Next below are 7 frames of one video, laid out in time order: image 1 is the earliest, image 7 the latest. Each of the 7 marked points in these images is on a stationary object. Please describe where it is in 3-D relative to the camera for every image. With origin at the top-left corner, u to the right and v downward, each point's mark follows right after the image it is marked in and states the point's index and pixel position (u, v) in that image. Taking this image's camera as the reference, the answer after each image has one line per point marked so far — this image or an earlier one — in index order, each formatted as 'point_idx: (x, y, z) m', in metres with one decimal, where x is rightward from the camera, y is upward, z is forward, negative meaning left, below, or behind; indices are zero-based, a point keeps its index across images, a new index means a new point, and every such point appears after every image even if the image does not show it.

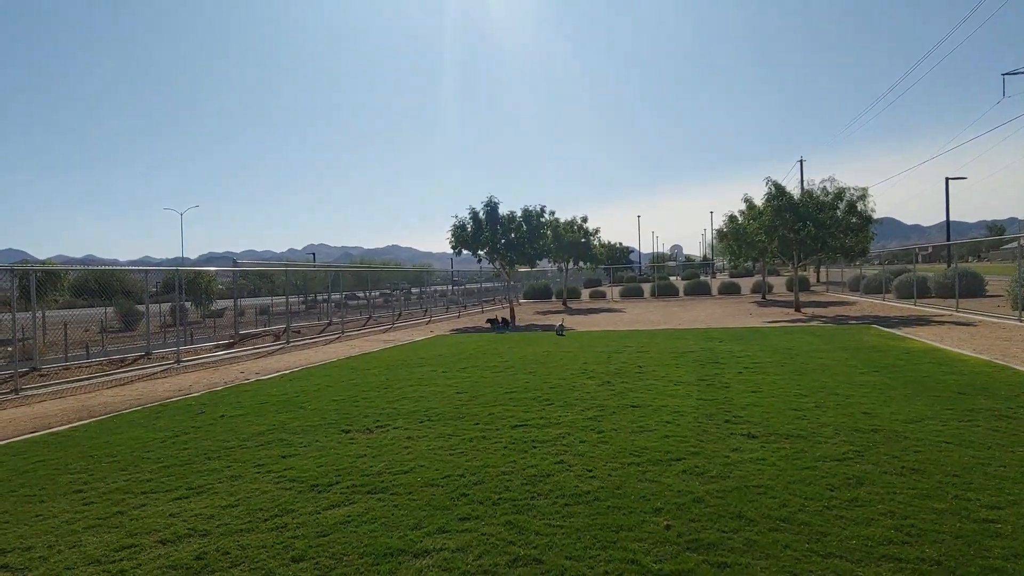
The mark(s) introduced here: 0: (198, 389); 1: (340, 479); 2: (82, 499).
0: (-5.2, -1.7, +10.4) m
1: (-1.3, -1.5, +4.8) m
2: (-3.2, -1.5, +4.6) m
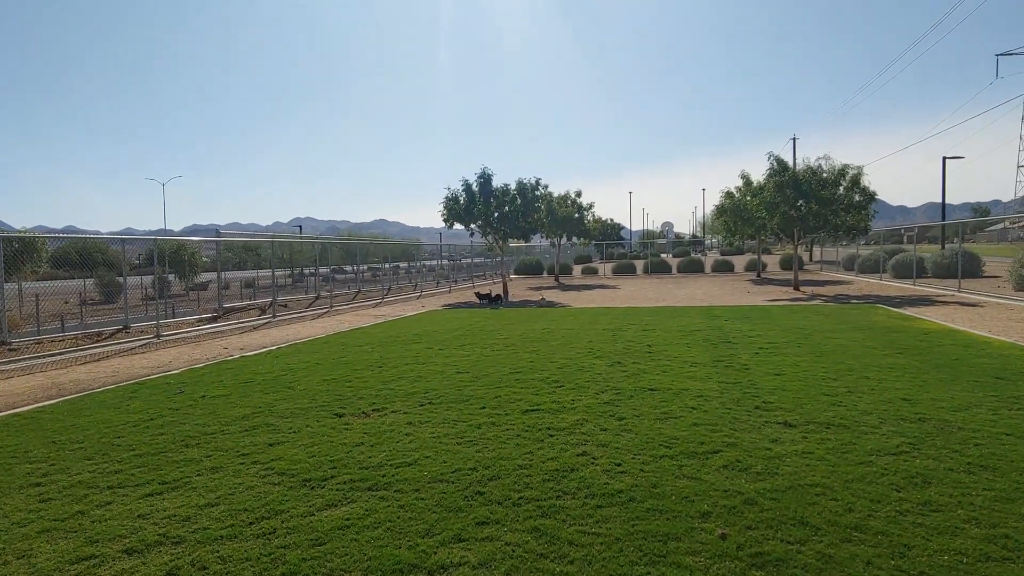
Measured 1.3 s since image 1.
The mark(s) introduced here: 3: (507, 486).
0: (-5.2, -1.2, +9.8) m
1: (-1.2, -1.2, +4.2) m
2: (-3.0, -1.3, +4.0) m
3: (0.0, -1.2, +3.9) m
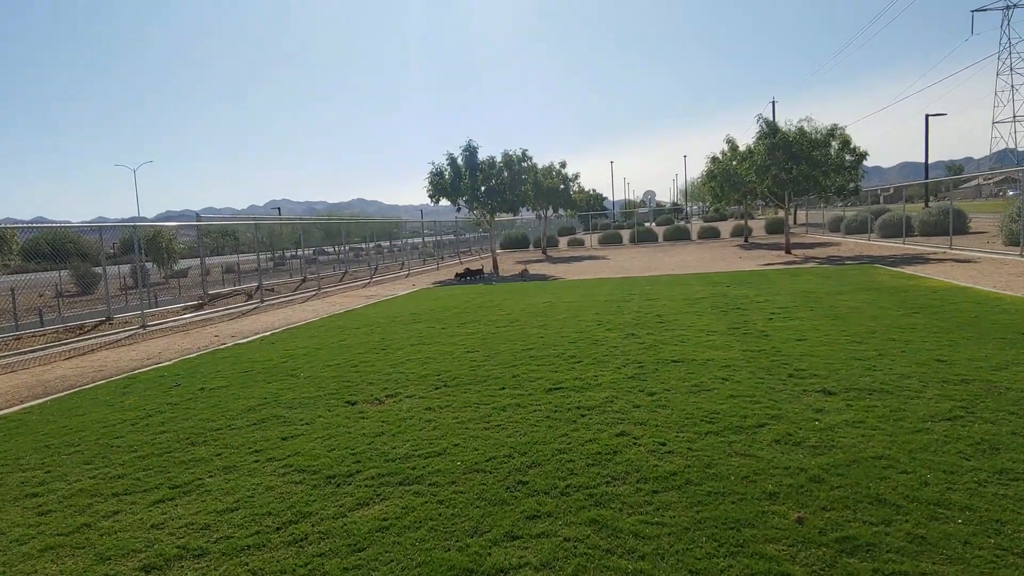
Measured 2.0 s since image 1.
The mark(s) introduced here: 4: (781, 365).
0: (-5.1, -1.0, +9.3) m
1: (-0.9, -1.1, +3.9) m
2: (-2.8, -1.3, +3.7) m
3: (+0.2, -1.1, +3.6) m
4: (+2.5, -0.7, +5.7) m
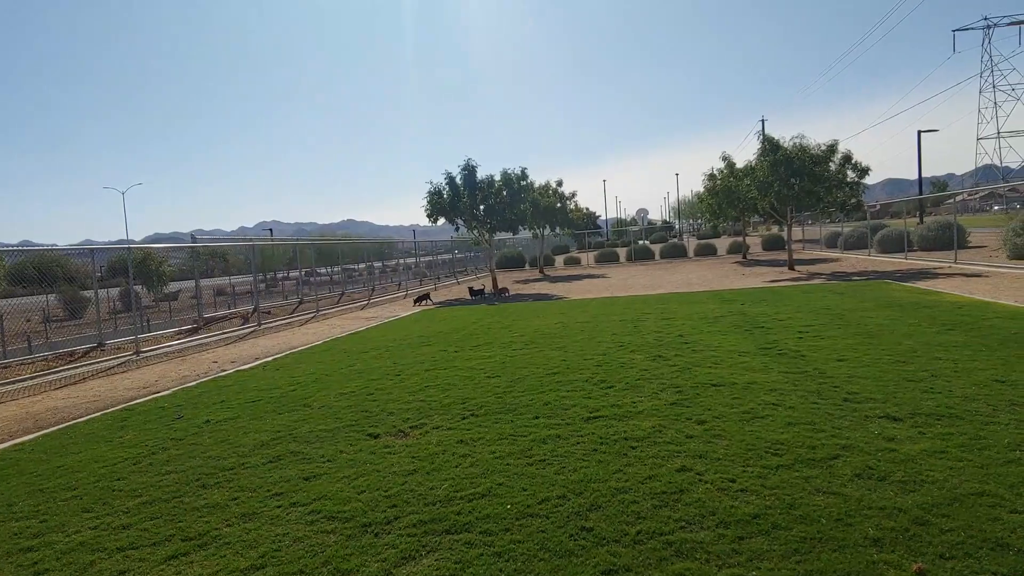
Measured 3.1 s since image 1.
0: (-4.9, -1.4, +8.9) m
1: (-0.6, -1.3, +3.5) m
2: (-2.5, -1.4, +3.2) m
3: (+0.5, -1.2, +3.2) m
4: (+2.7, -0.9, +5.3) m
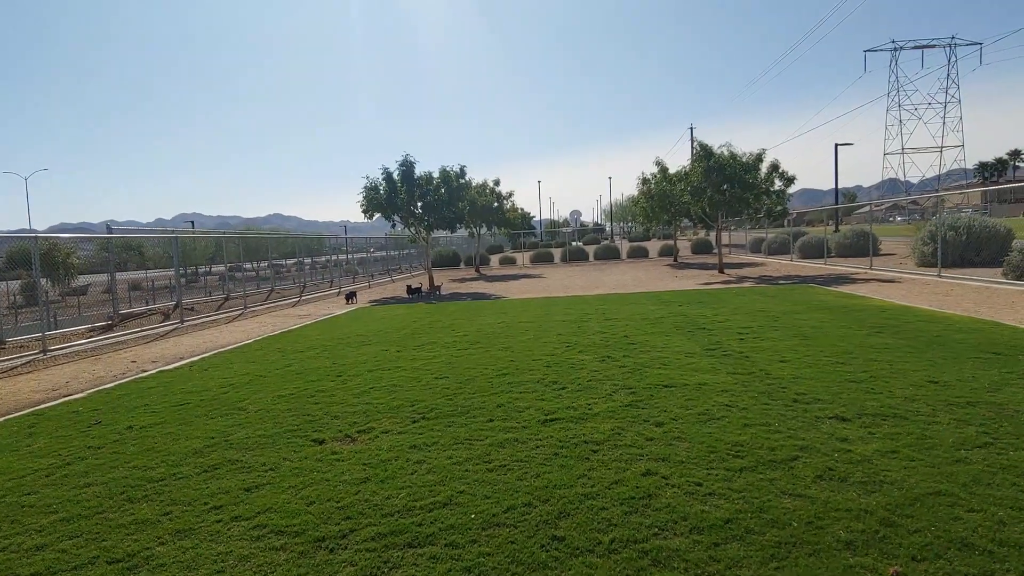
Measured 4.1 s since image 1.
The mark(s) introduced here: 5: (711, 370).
0: (-5.6, -1.3, +8.2) m
1: (-0.8, -1.2, +3.3) m
2: (-2.6, -1.4, +2.8) m
3: (+0.4, -1.2, +3.1) m
4: (+2.3, -0.9, +5.5) m
5: (+2.0, -0.8, +6.3) m
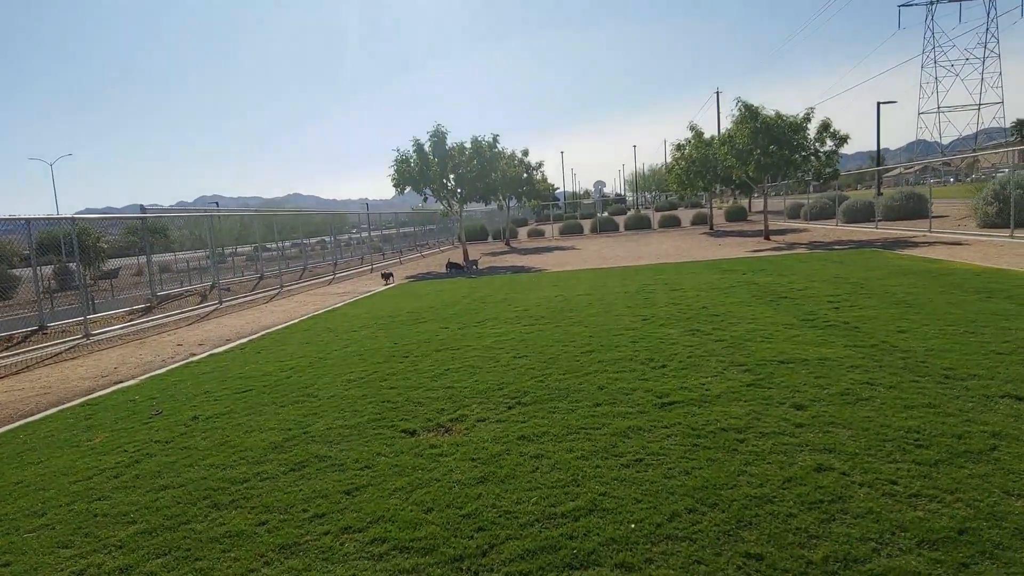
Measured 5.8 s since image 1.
0: (-4.7, -1.0, +7.8) m
1: (-0.1, -1.1, +2.7) m
2: (-1.9, -1.3, +2.3) m
3: (+1.1, -1.0, +2.5) m
4: (+3.1, -0.6, +4.8) m
5: (+2.8, -0.5, +5.7) m
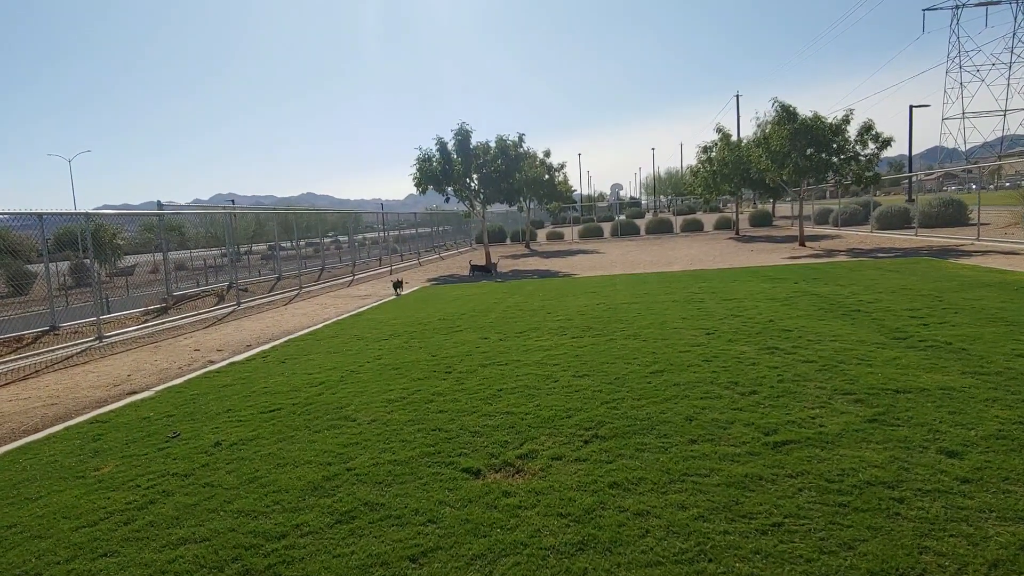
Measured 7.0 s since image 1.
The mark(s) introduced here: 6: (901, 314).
0: (-4.2, -1.1, +7.2) m
1: (+0.3, -1.2, +2.0) m
2: (-1.5, -1.3, +1.7) m
3: (+1.5, -1.1, +1.8) m
4: (+3.6, -0.7, +4.1) m
5: (+3.3, -0.6, +5.0) m
6: (+4.5, -0.3, +7.2) m
